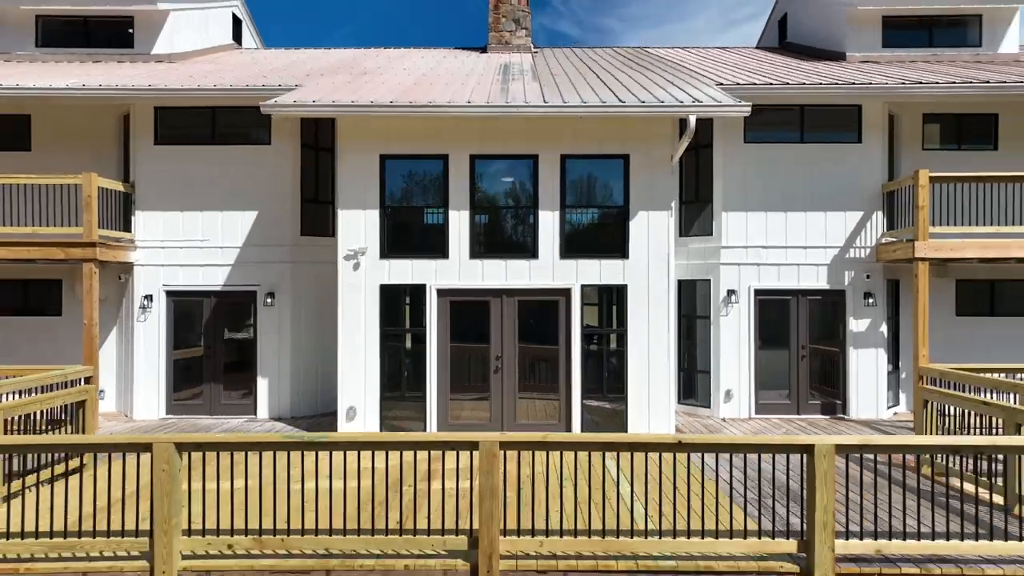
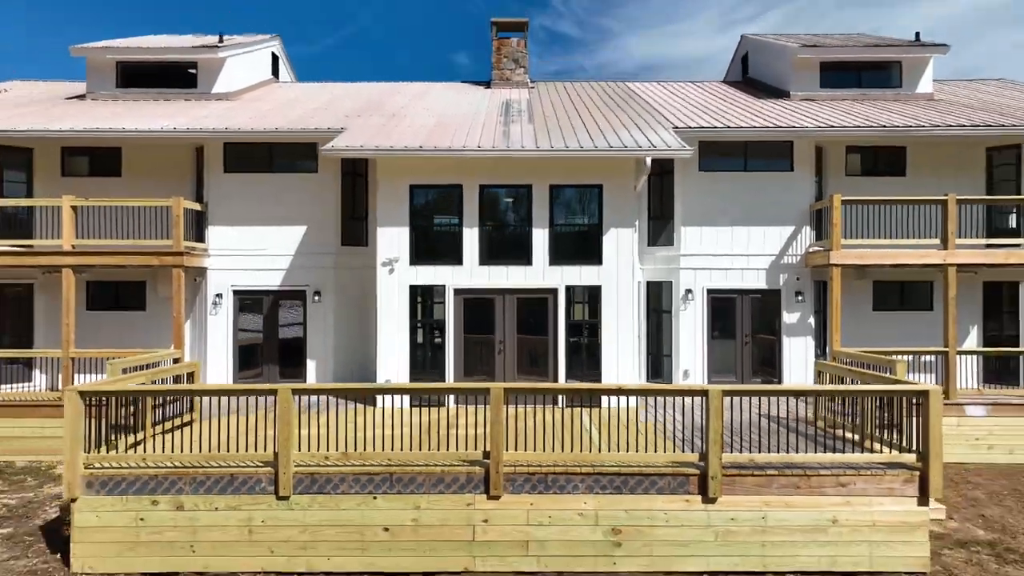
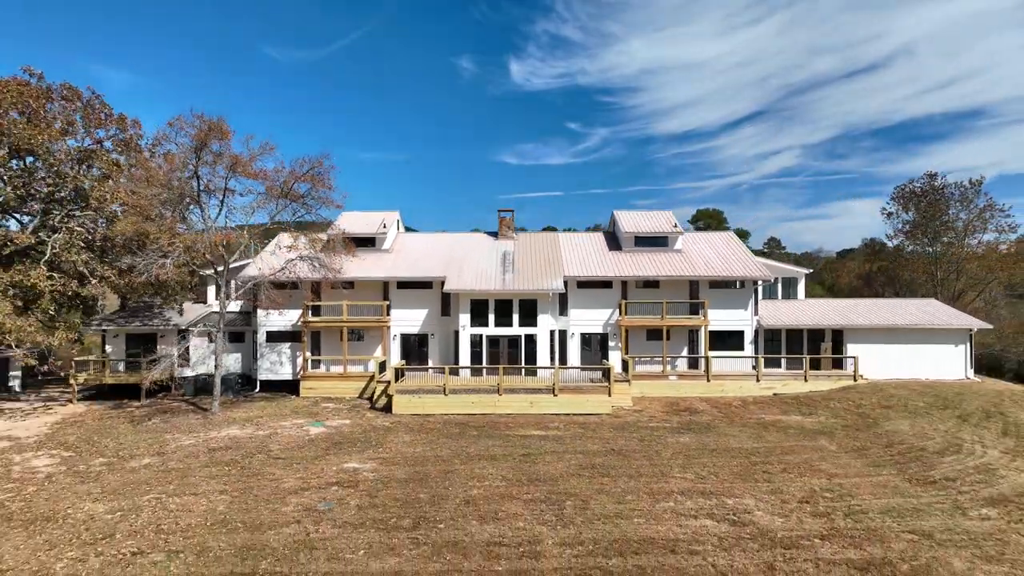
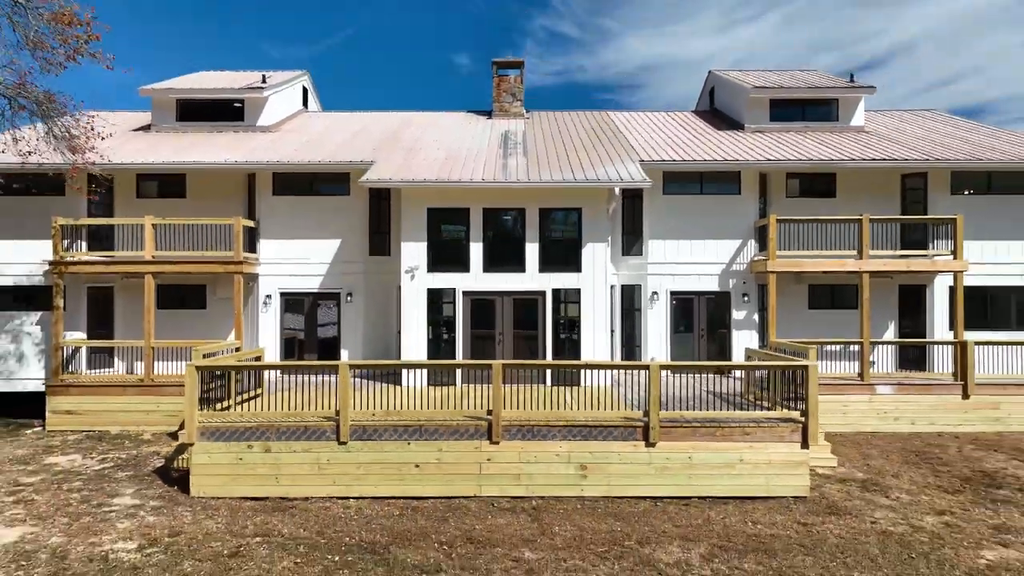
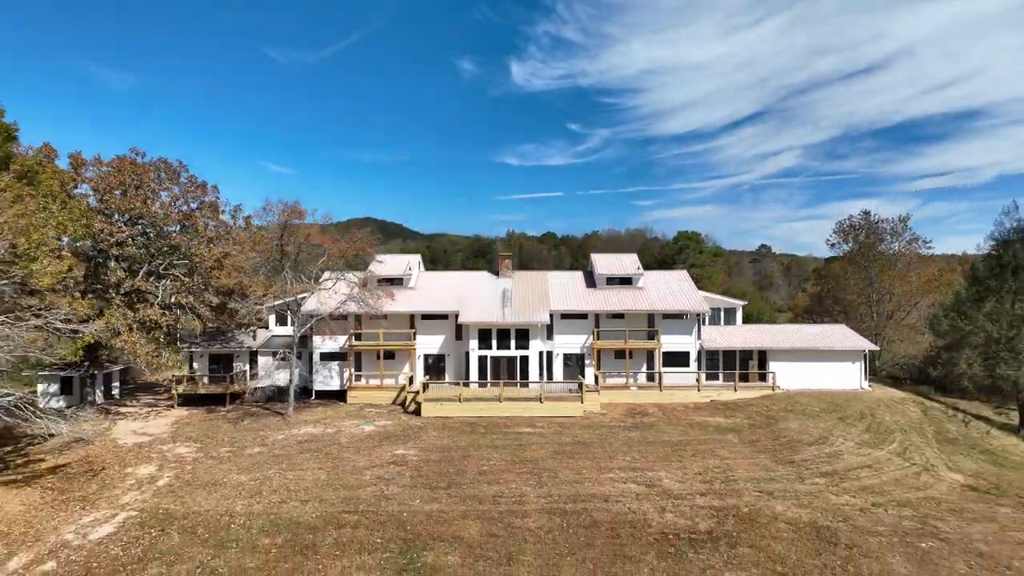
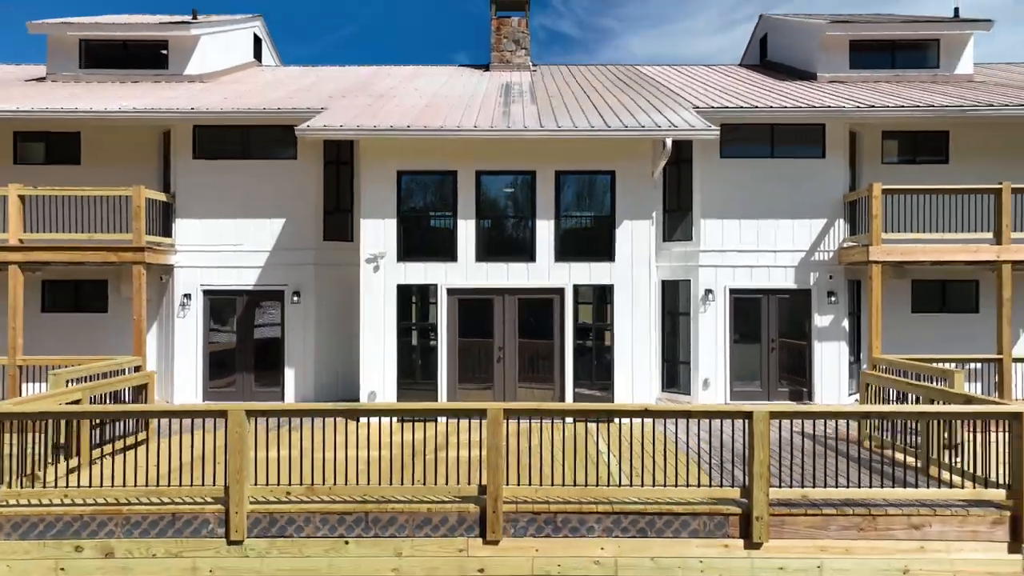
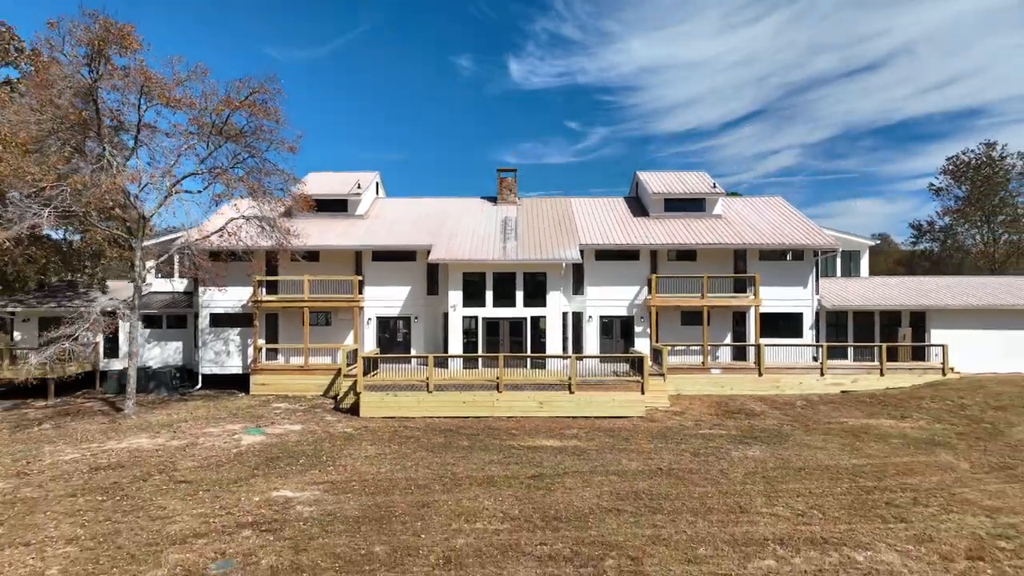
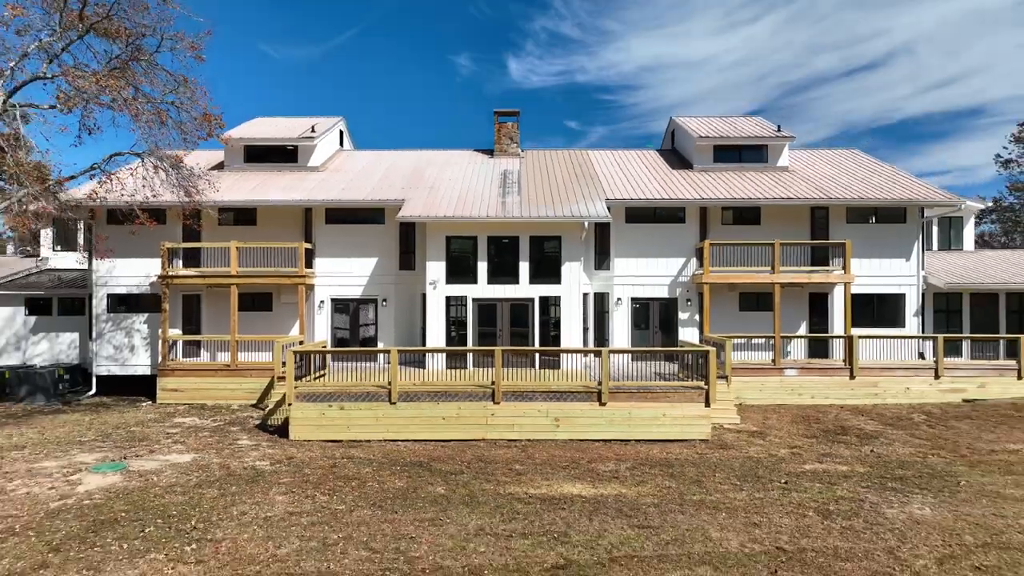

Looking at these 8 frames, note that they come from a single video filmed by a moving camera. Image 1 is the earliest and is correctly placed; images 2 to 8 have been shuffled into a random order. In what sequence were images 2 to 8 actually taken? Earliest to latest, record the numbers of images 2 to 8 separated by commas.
6, 2, 4, 8, 7, 3, 5
